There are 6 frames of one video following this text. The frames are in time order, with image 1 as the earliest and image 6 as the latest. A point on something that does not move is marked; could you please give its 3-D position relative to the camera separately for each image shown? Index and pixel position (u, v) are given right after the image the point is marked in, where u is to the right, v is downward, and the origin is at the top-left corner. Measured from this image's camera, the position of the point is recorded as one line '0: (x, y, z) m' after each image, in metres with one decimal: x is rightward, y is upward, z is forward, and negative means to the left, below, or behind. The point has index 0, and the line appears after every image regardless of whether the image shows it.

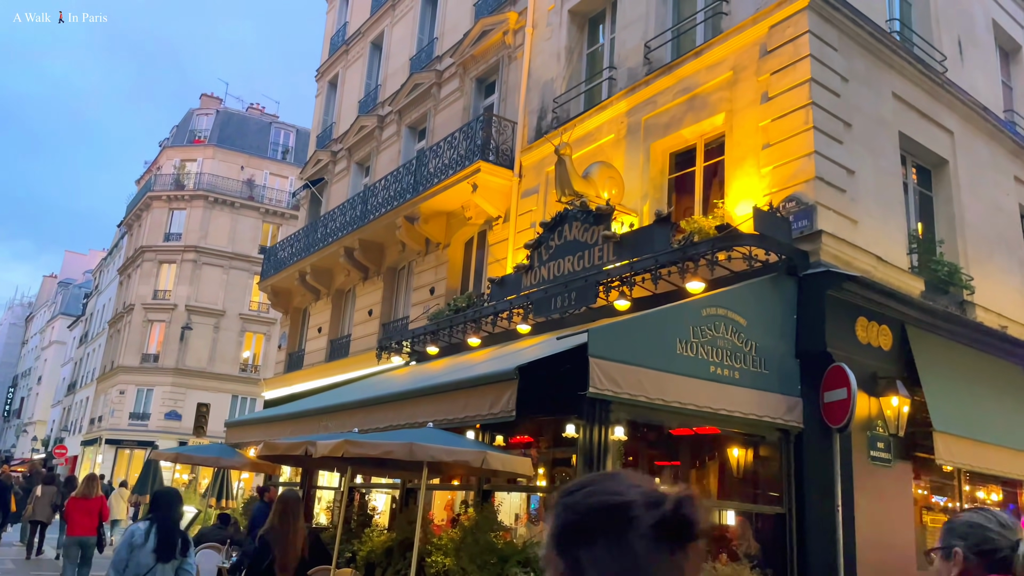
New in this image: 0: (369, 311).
0: (-3.4, -0.6, +18.6) m
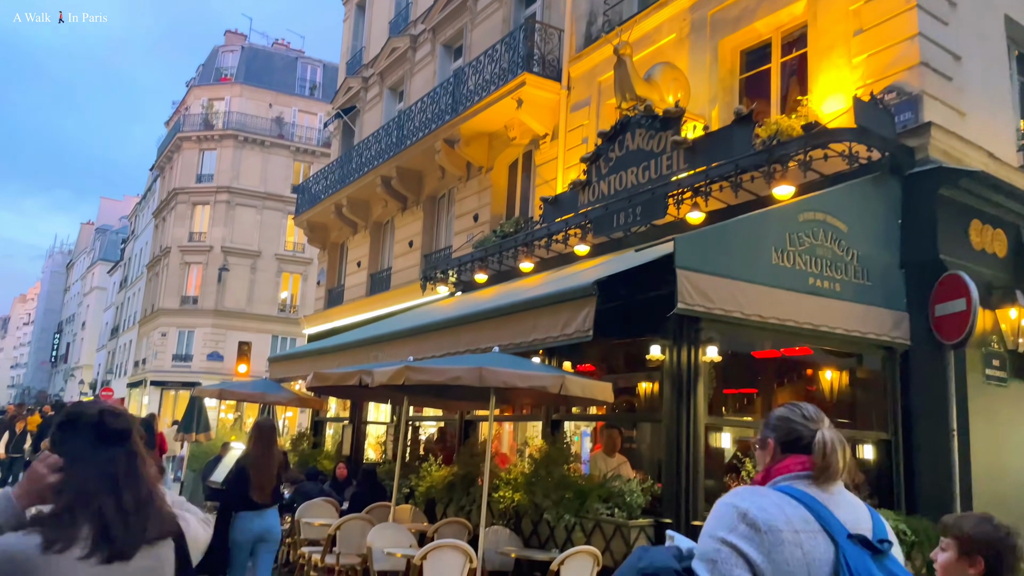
0: (-2.3, +1.0, +17.8) m
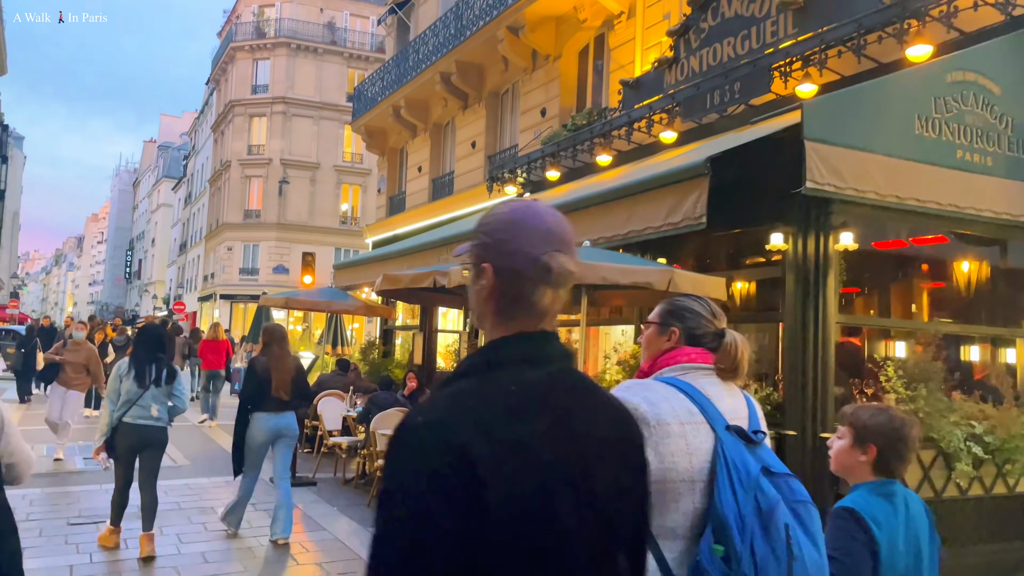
0: (-0.9, +3.1, +16.9) m
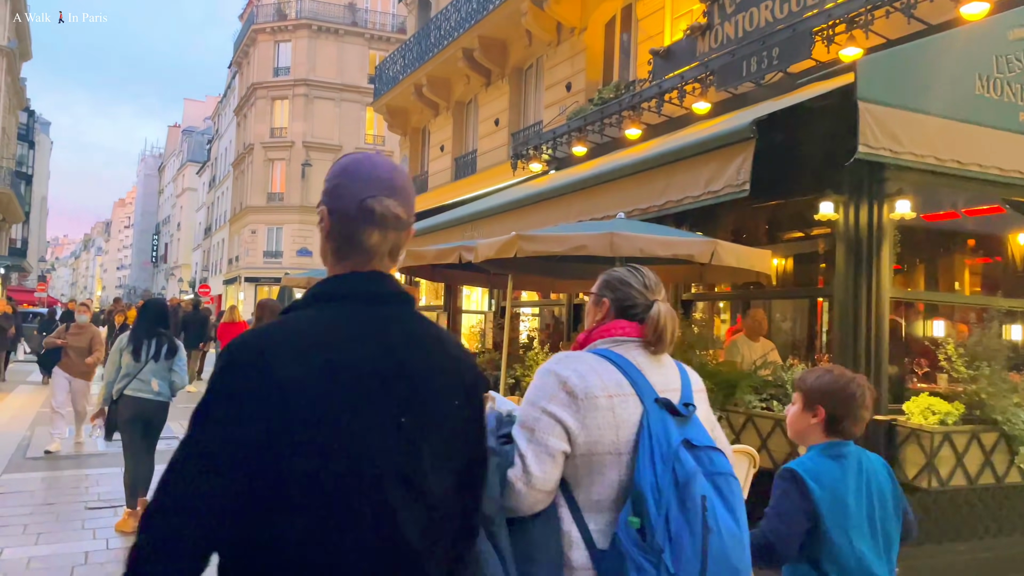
0: (-0.4, +3.5, +16.5) m
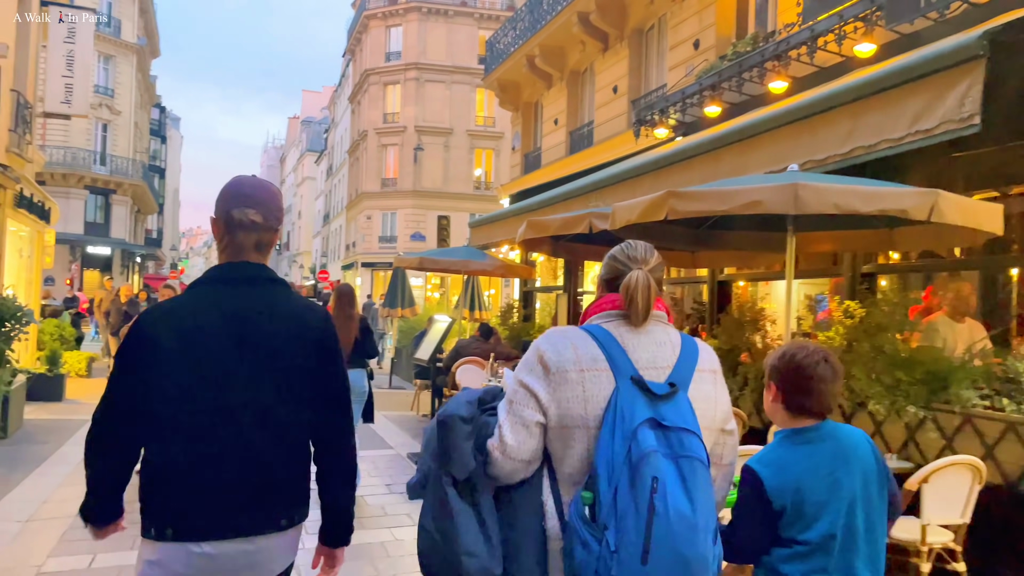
0: (+2.0, +3.9, +15.4) m
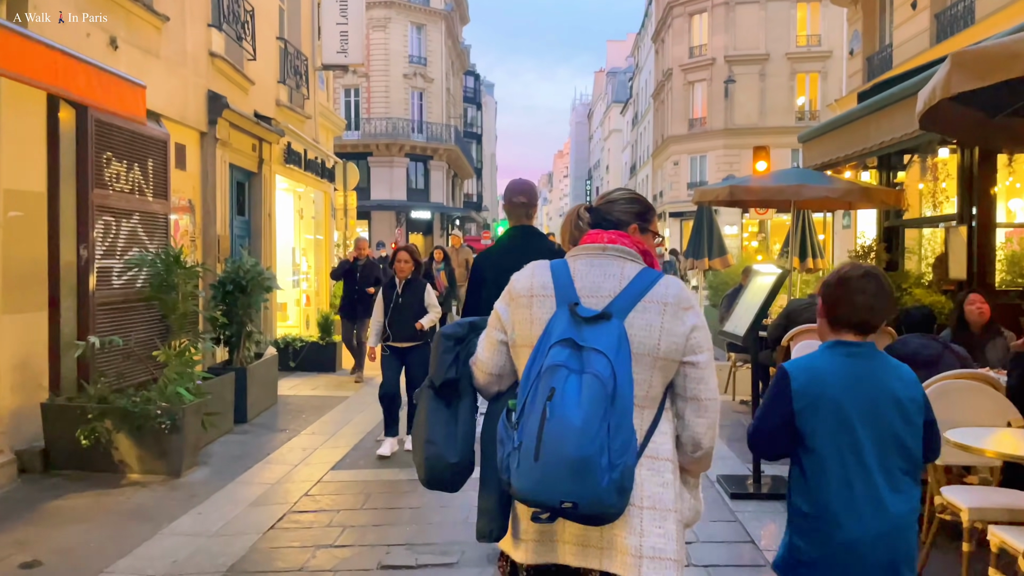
0: (+6.8, +4.8, +11.0) m
